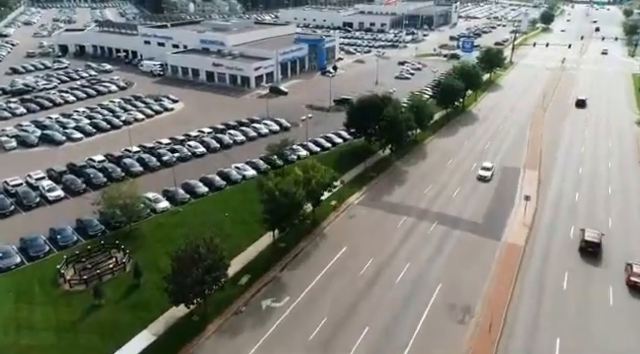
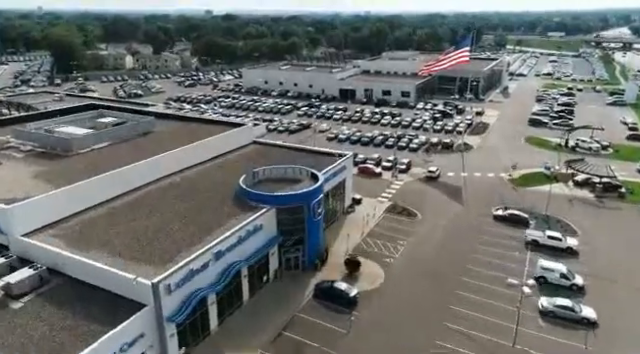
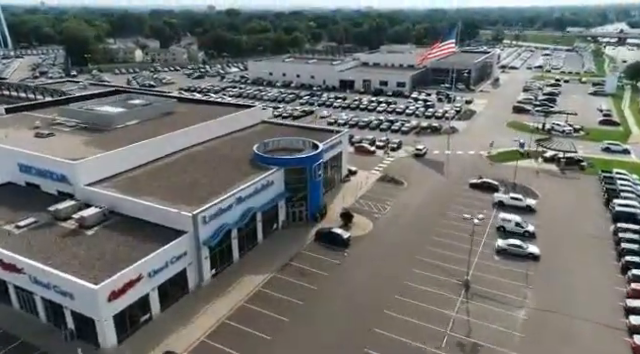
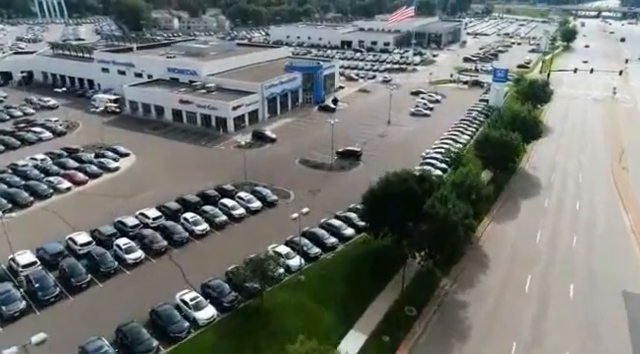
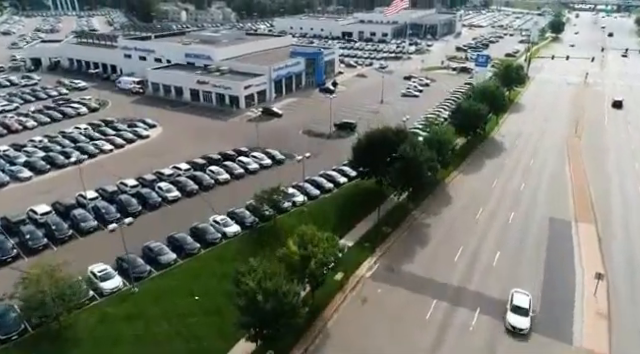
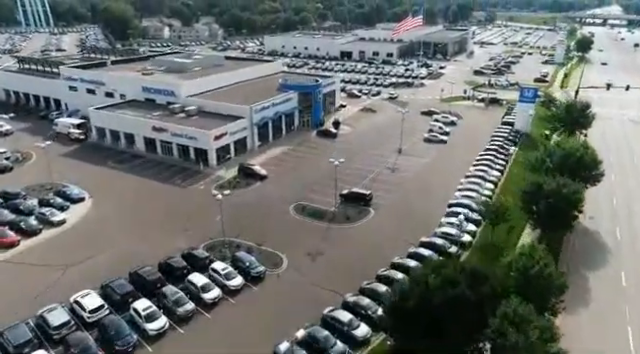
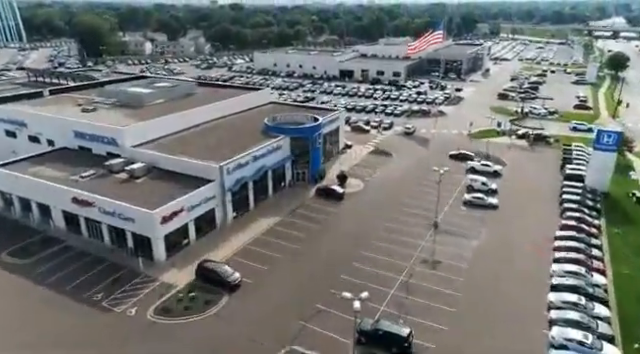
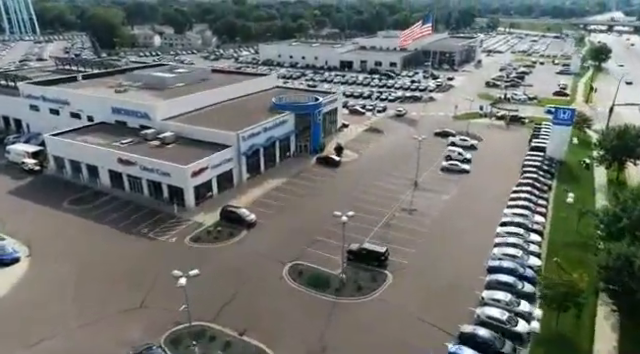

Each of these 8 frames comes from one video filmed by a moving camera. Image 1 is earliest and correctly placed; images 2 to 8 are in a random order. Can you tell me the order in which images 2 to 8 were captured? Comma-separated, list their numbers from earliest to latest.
5, 4, 6, 8, 7, 3, 2
